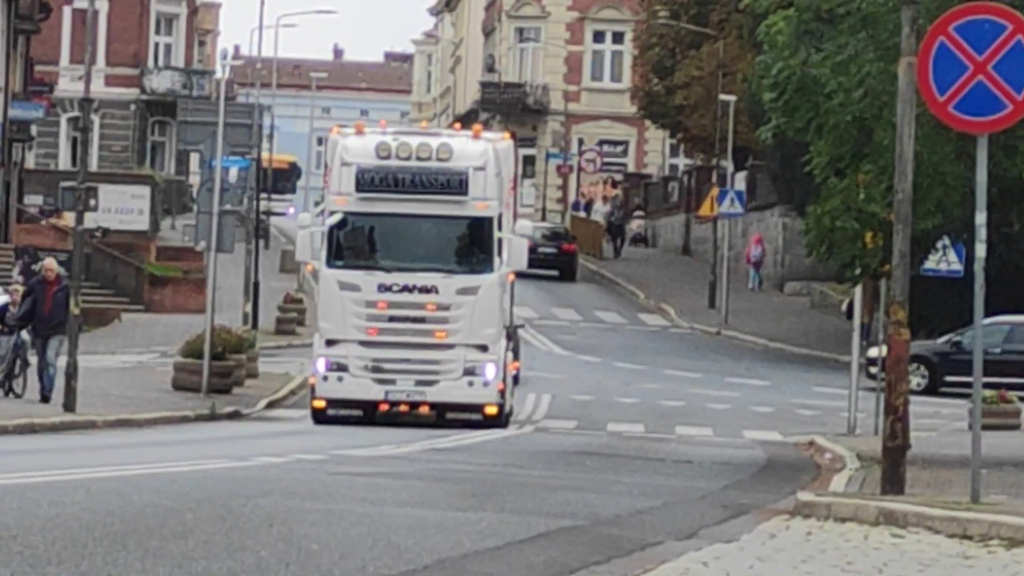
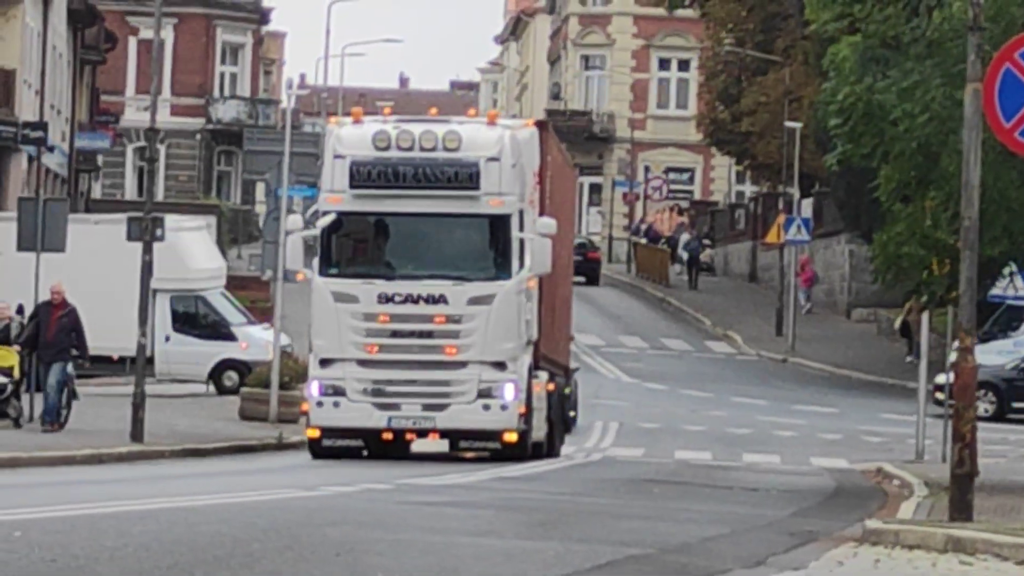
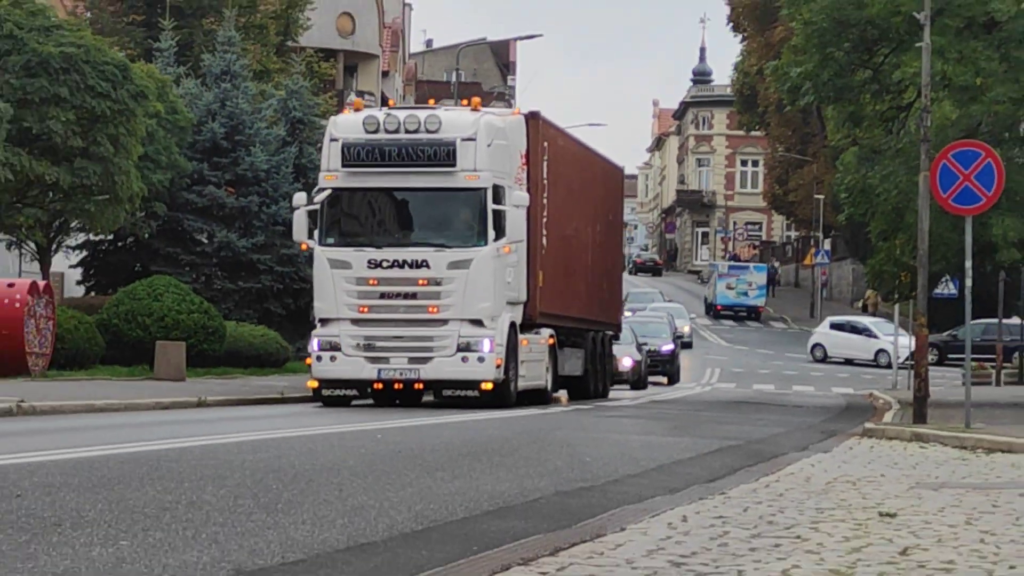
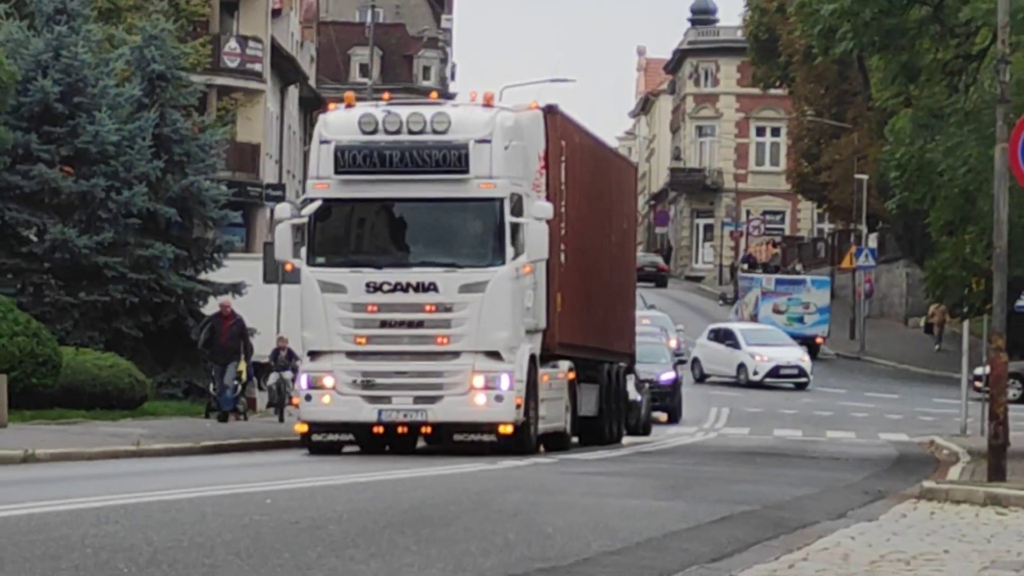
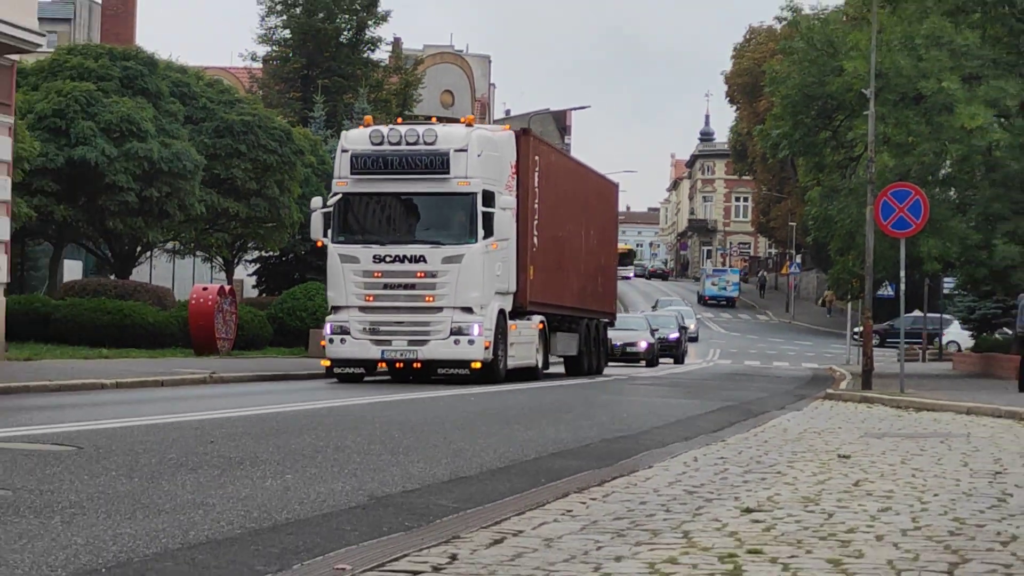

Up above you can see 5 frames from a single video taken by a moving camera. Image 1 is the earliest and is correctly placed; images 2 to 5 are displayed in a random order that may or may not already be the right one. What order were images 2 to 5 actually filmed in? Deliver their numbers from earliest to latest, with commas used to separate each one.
2, 4, 3, 5
